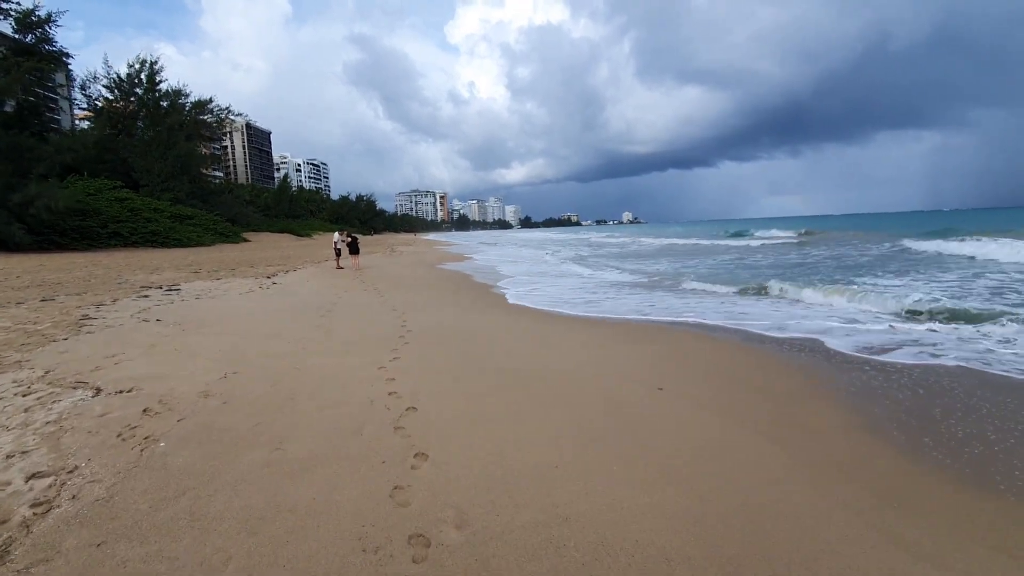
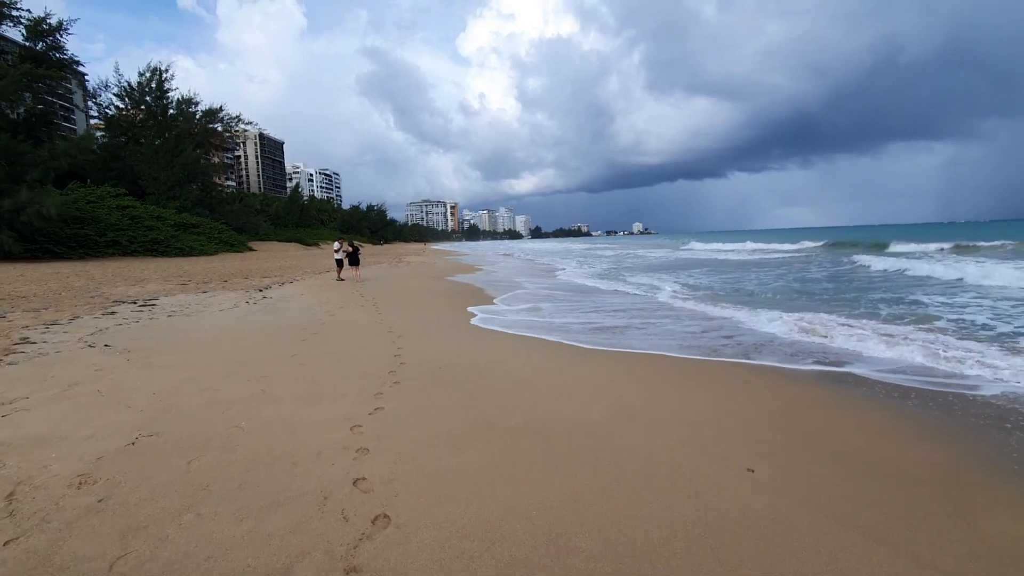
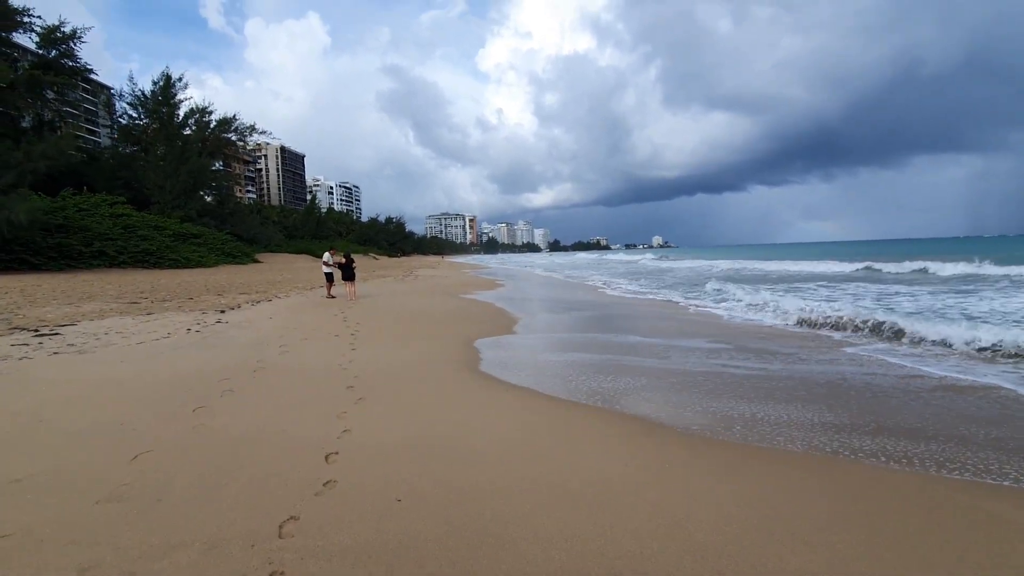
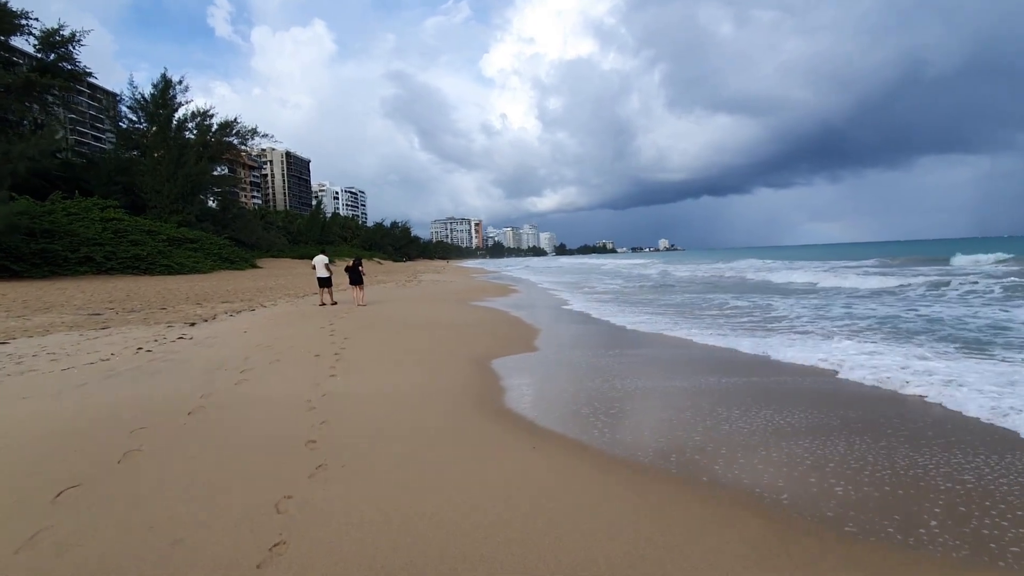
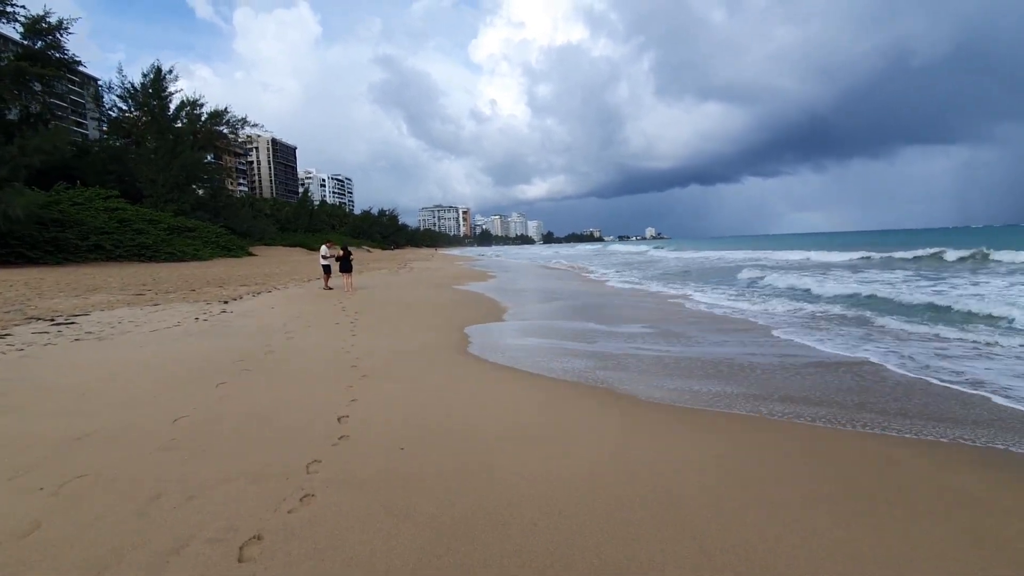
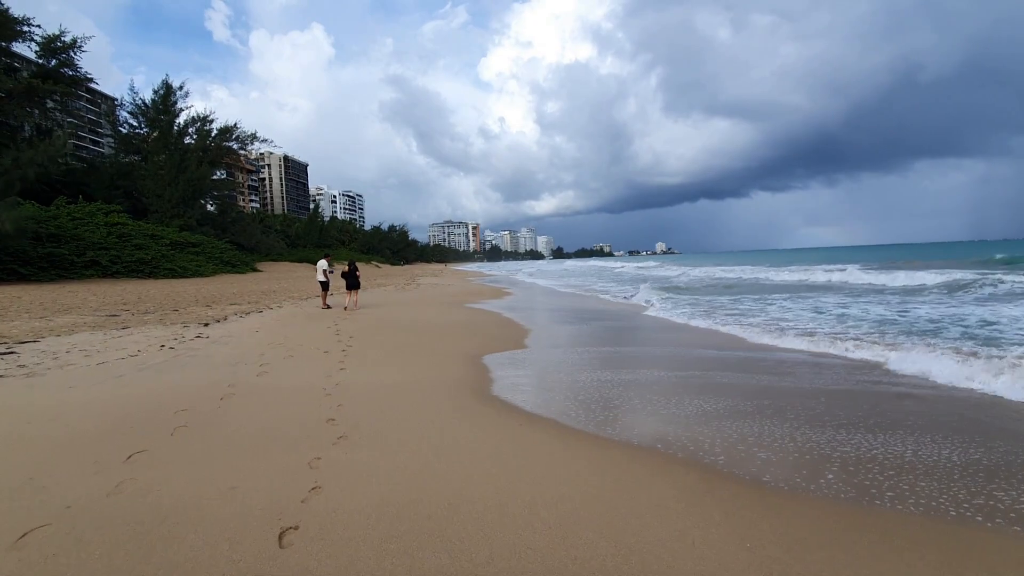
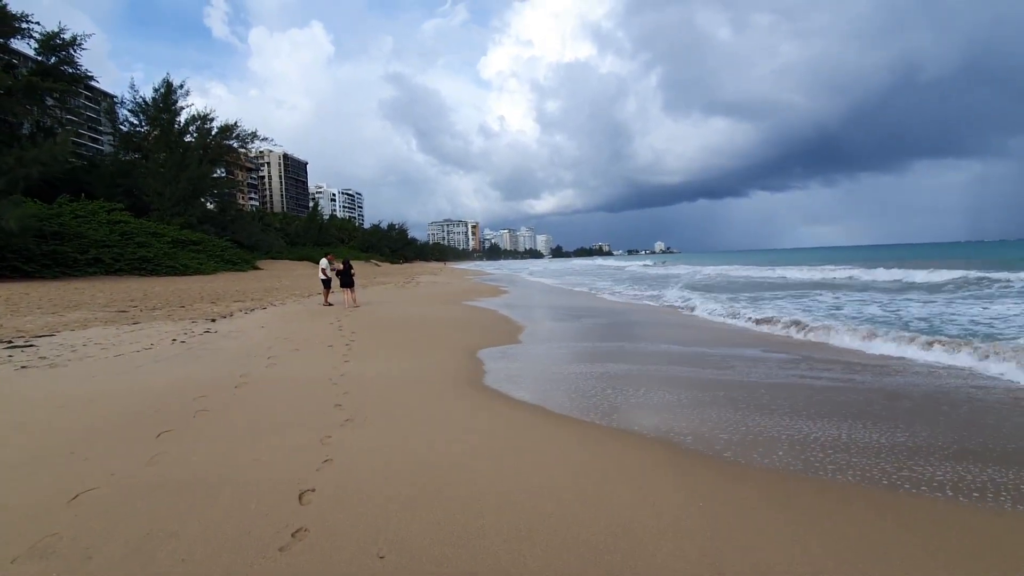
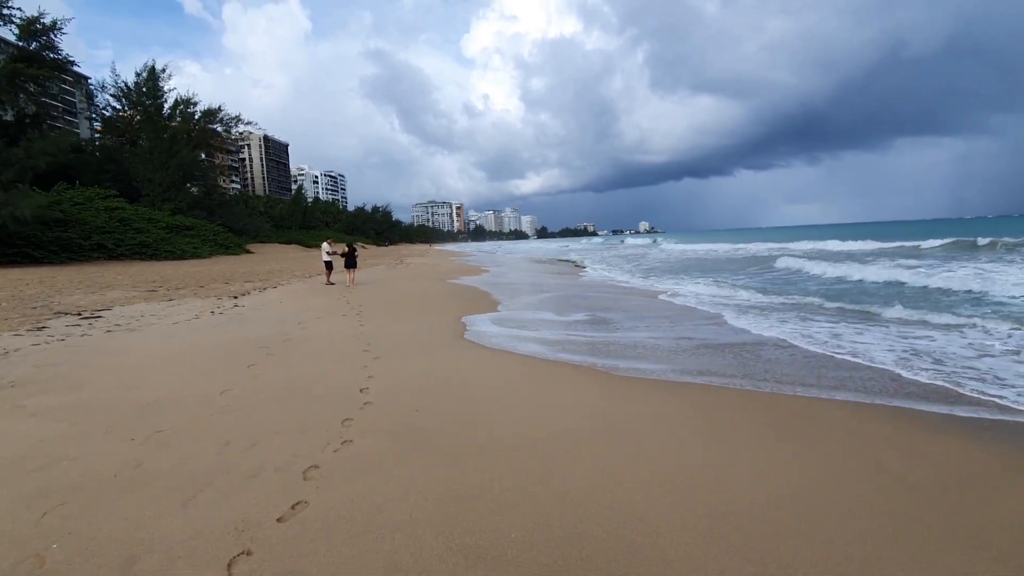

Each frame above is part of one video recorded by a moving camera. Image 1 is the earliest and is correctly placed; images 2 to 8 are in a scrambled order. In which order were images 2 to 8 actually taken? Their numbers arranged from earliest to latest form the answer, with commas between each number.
2, 8, 5, 3, 7, 6, 4
